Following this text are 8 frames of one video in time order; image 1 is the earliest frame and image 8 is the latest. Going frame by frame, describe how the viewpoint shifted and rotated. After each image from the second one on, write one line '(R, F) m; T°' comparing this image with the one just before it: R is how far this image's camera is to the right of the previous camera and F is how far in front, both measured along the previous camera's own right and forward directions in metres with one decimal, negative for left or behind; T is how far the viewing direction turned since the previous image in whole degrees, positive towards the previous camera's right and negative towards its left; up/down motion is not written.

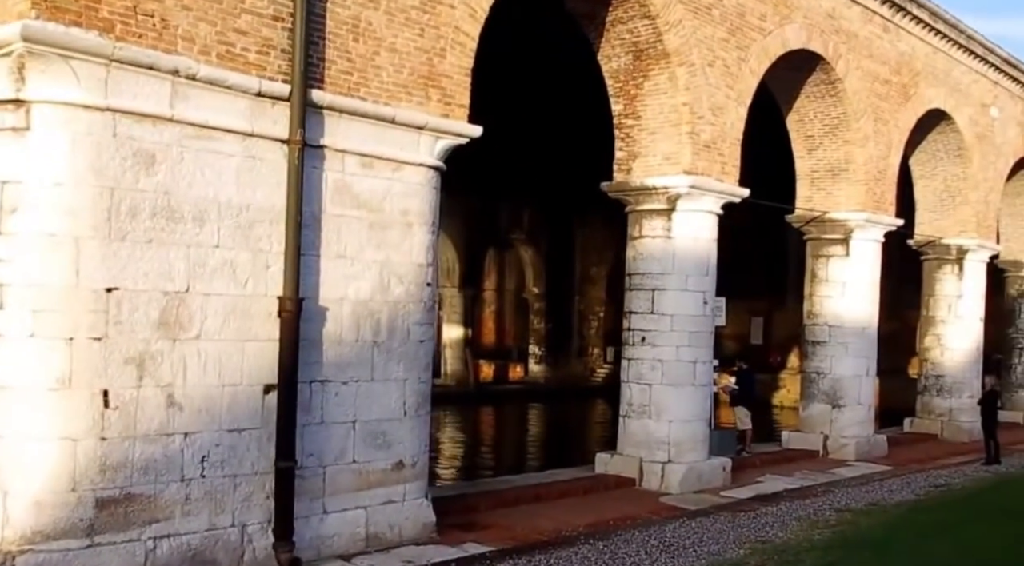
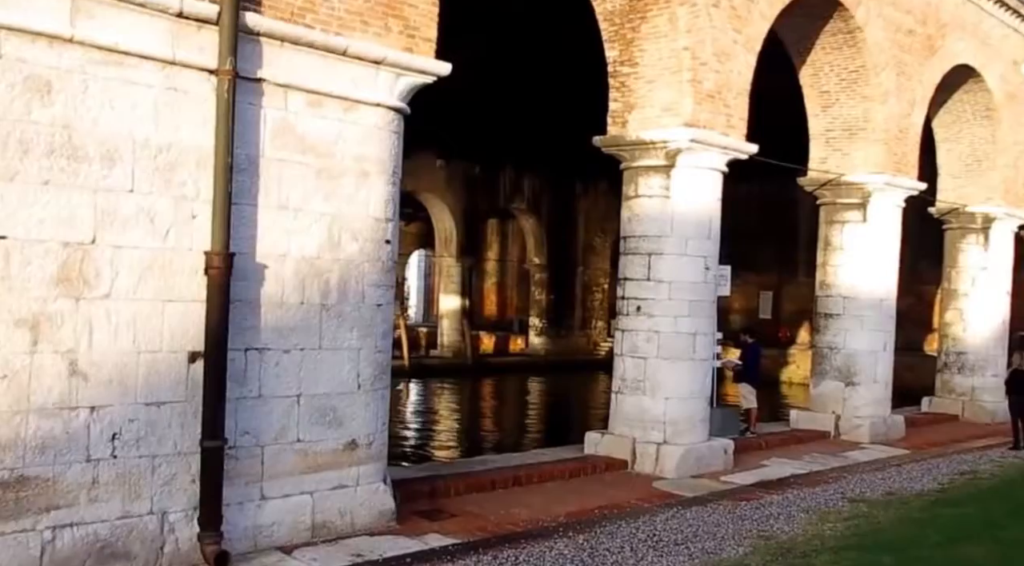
(+0.3, +0.9) m; -1°
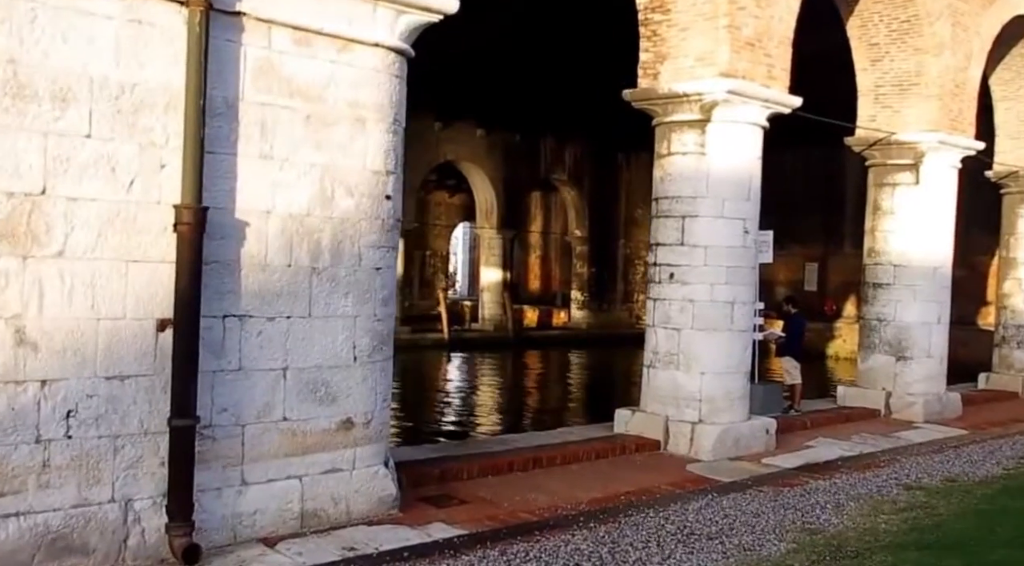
(+0.1, +0.7) m; -2°
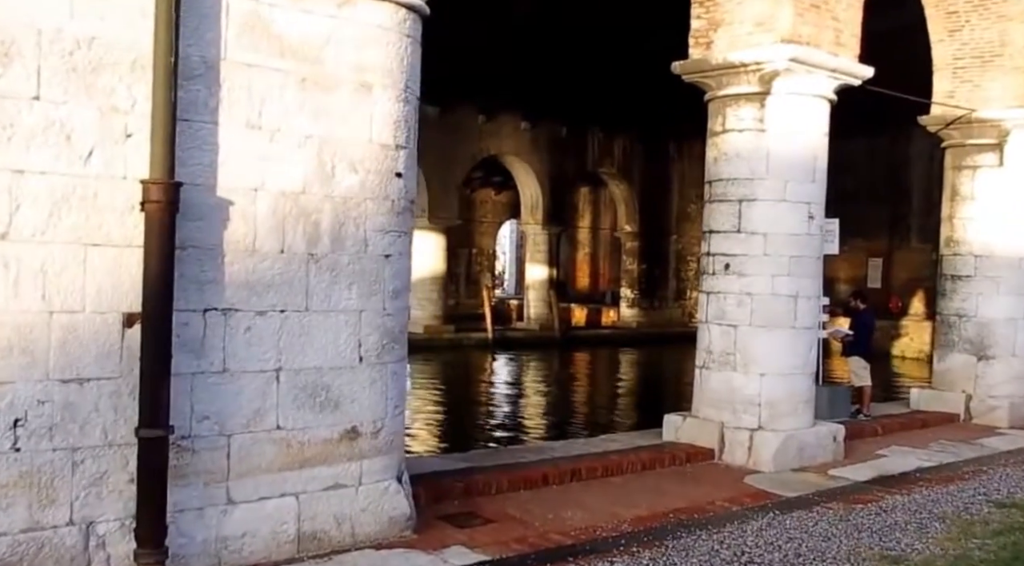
(+0.1, +0.8) m; -3°
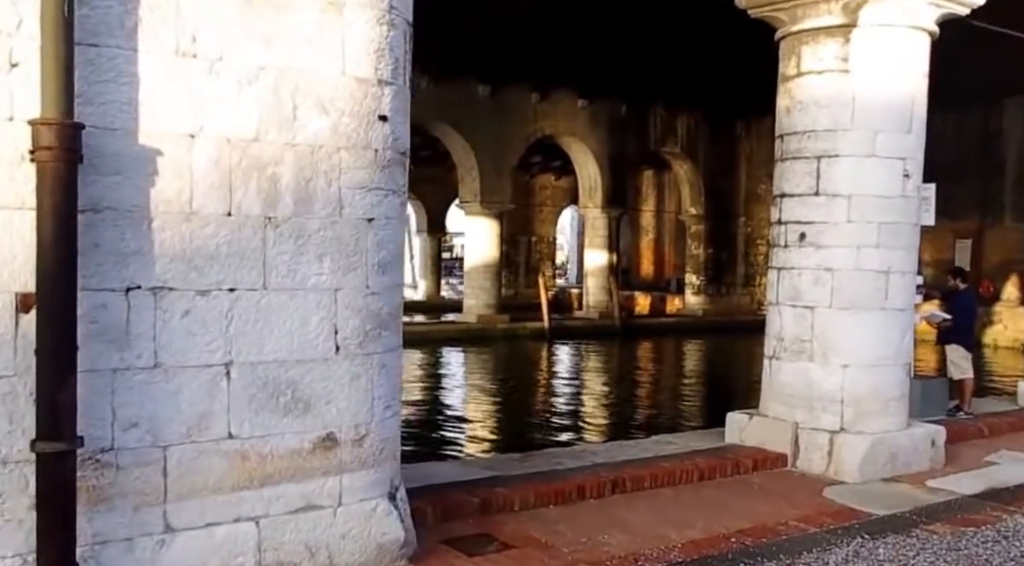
(+0.2, +1.0) m; -4°
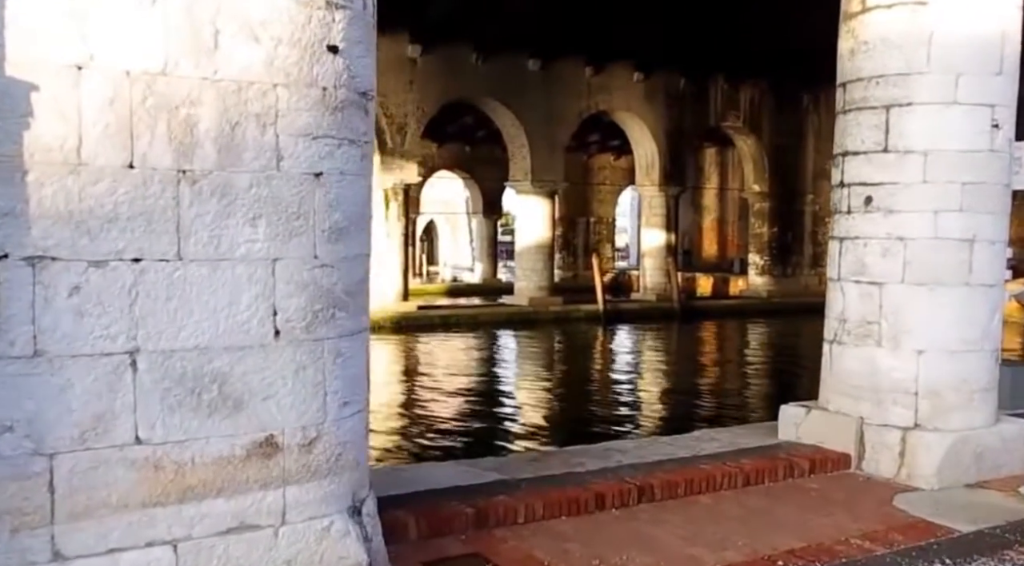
(+0.3, +0.8) m; -4°
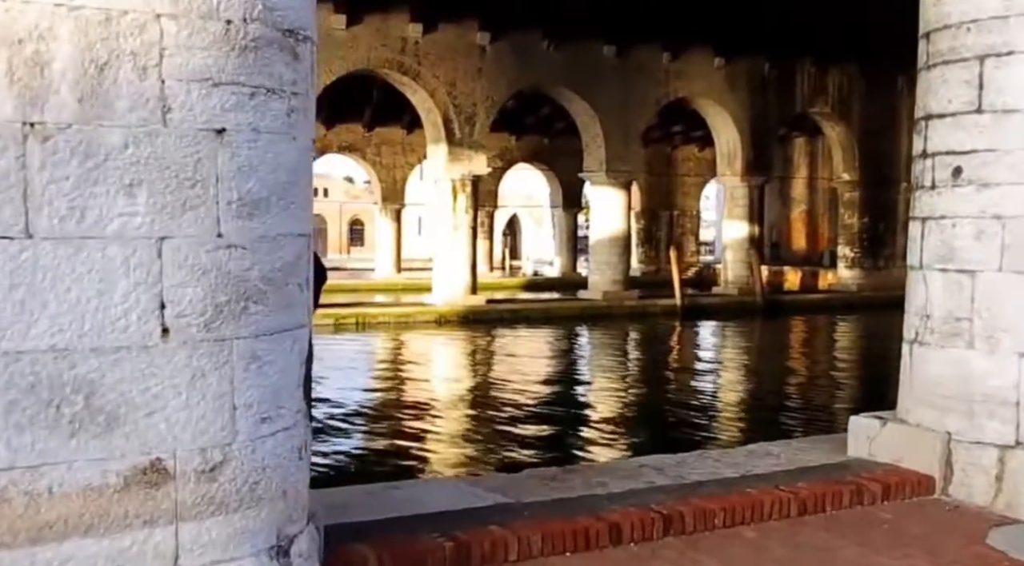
(+0.3, +0.8) m; -5°
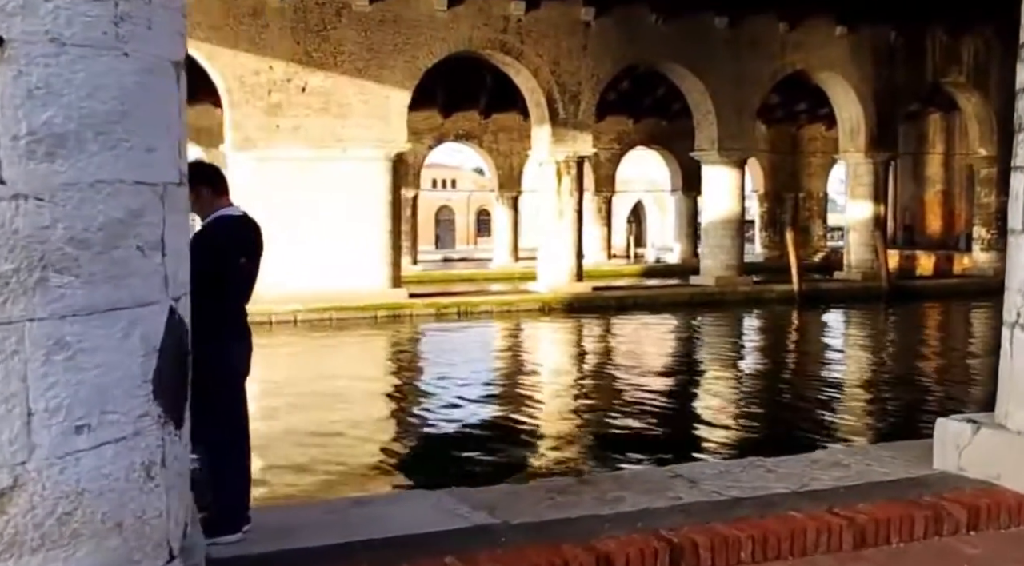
(+0.5, +0.8) m; -7°
